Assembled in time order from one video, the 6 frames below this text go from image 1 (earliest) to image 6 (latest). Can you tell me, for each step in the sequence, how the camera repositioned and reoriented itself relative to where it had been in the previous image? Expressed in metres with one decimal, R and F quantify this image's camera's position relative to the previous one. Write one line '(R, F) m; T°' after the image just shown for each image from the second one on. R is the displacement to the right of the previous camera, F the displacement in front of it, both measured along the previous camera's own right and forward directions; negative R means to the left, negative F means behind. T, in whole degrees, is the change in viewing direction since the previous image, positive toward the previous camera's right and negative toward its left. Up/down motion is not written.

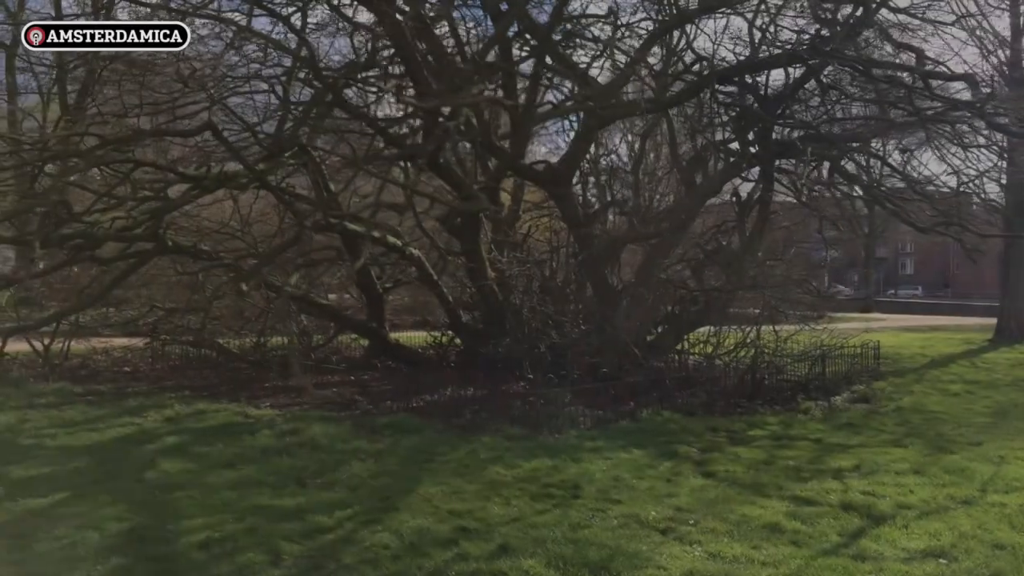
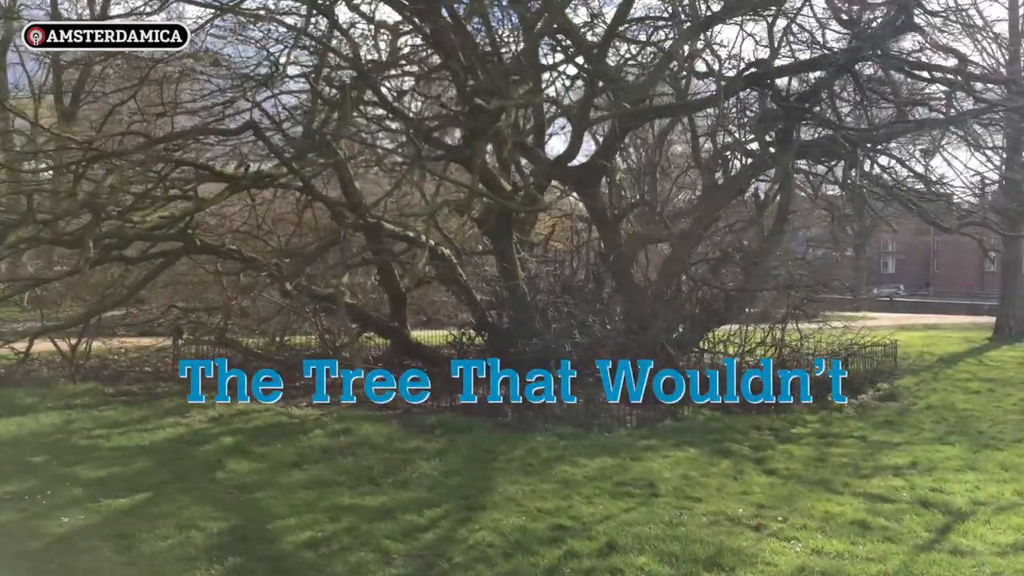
(-0.7, 0.0) m; +2°
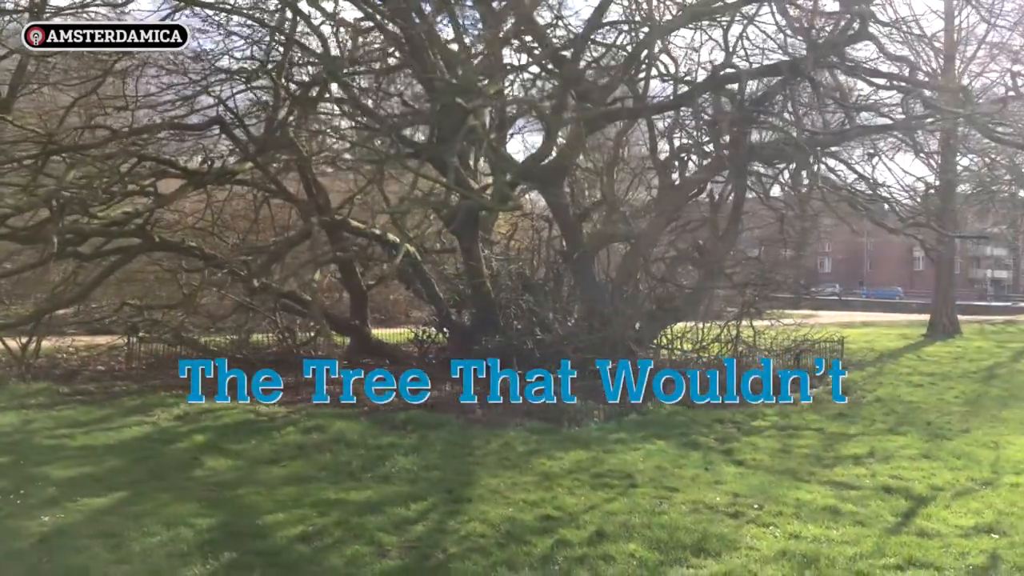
(-0.3, -0.1) m; +4°
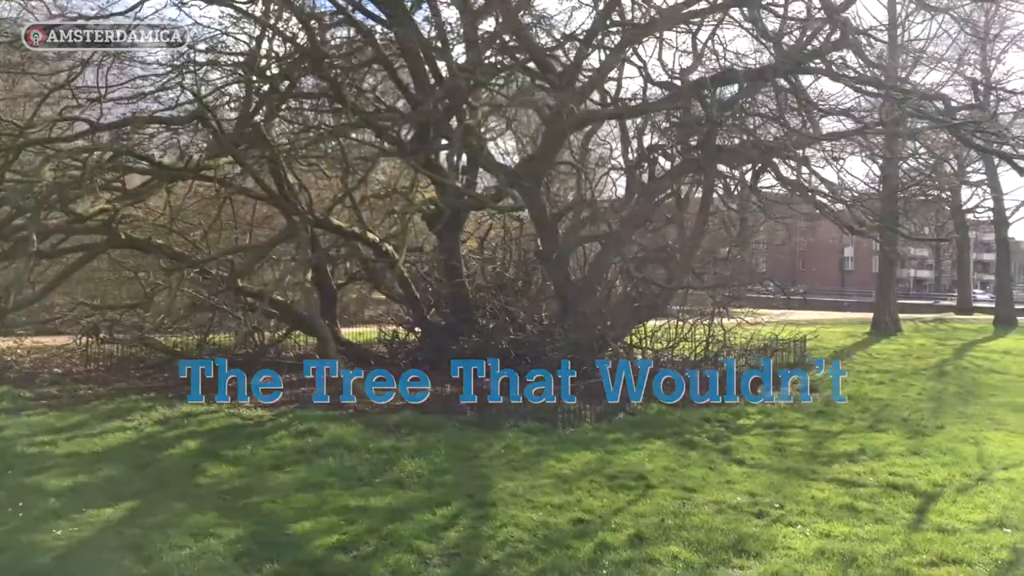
(-0.6, +0.1) m; +4°
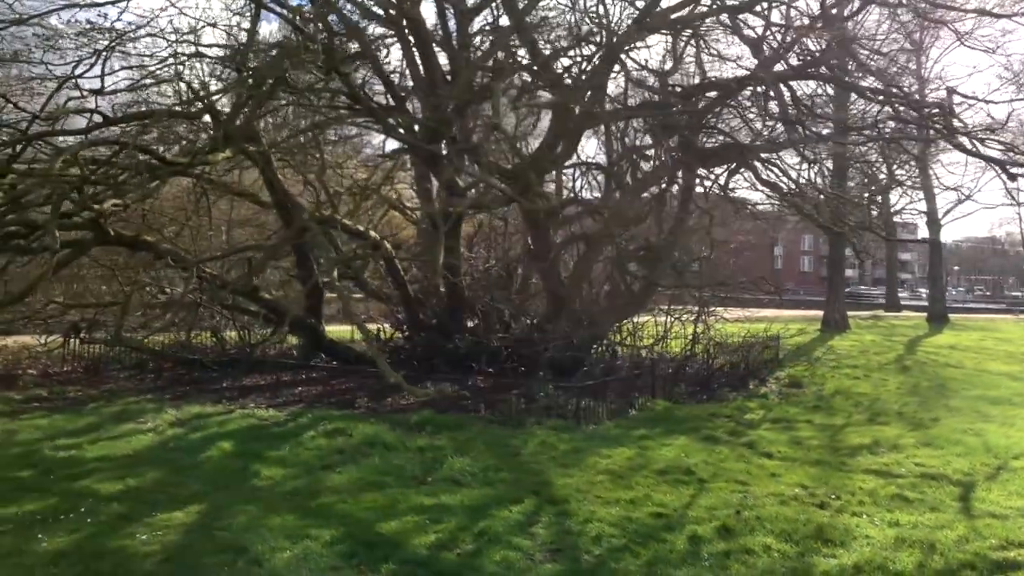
(-0.9, 0.0) m; +5°
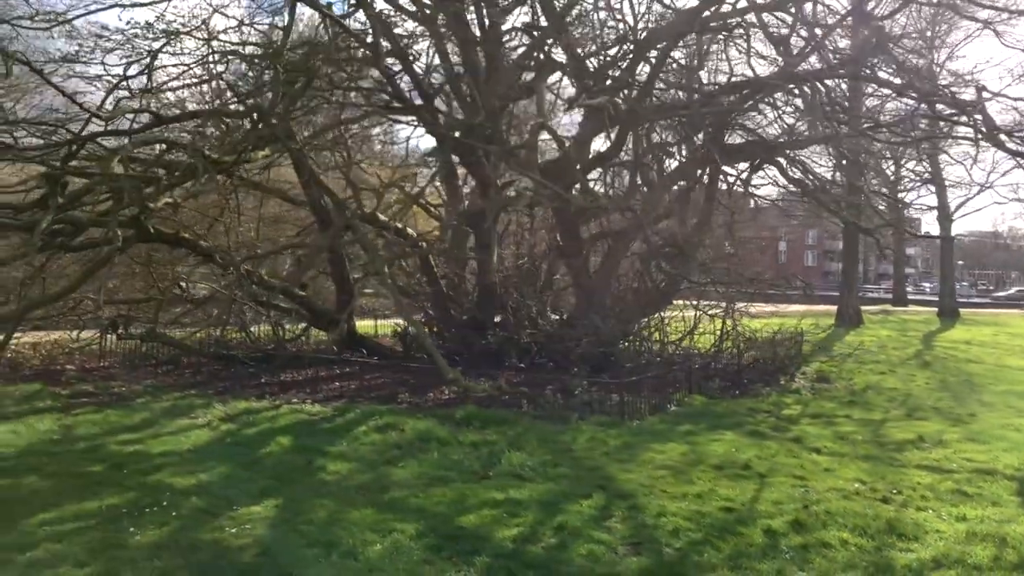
(-0.4, -0.1) m; 0°
